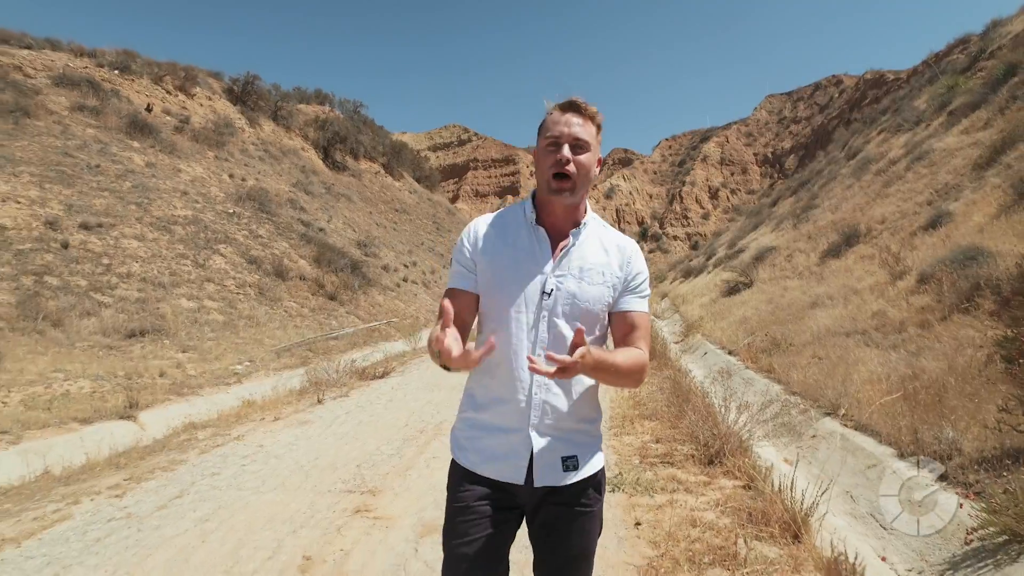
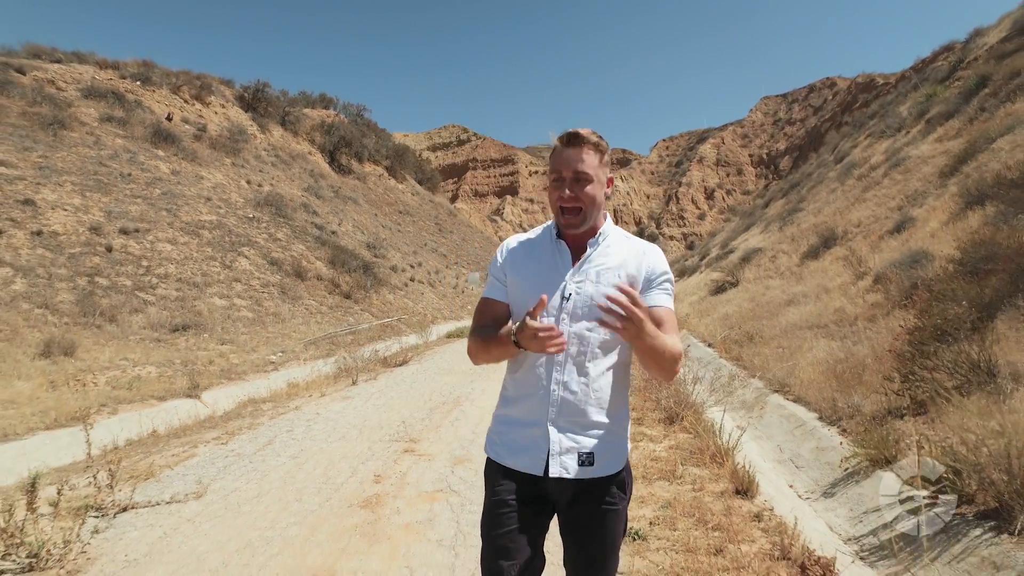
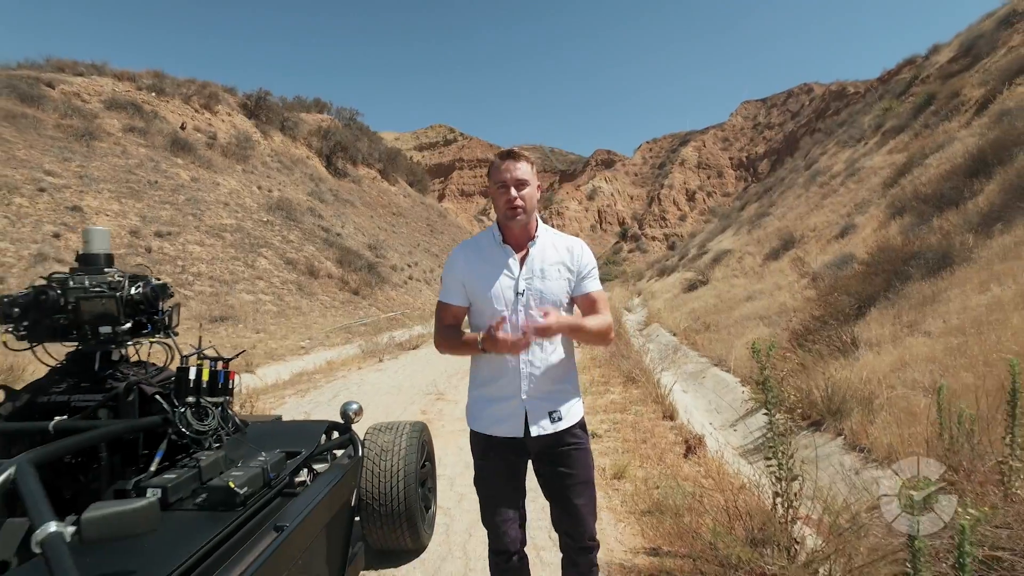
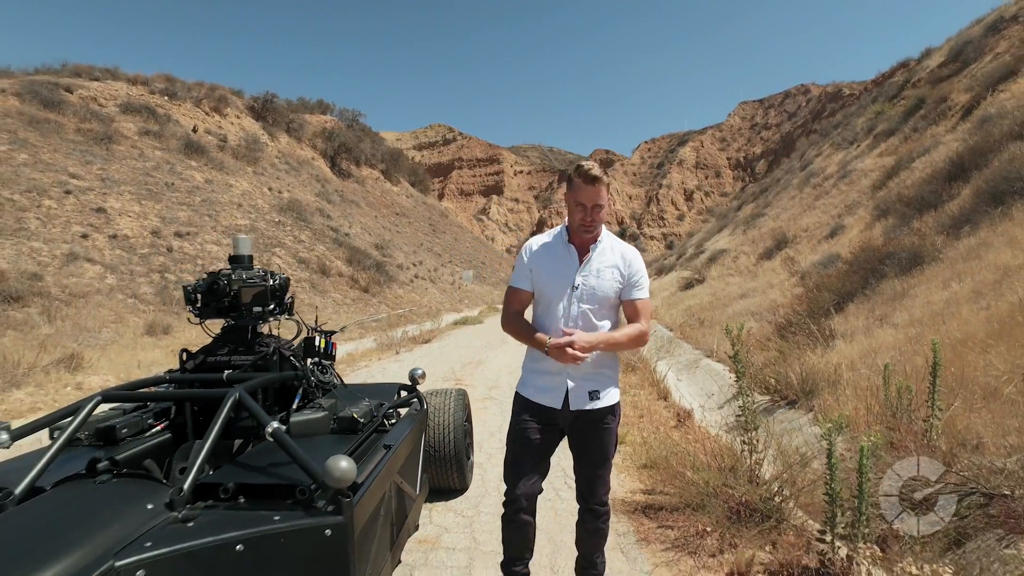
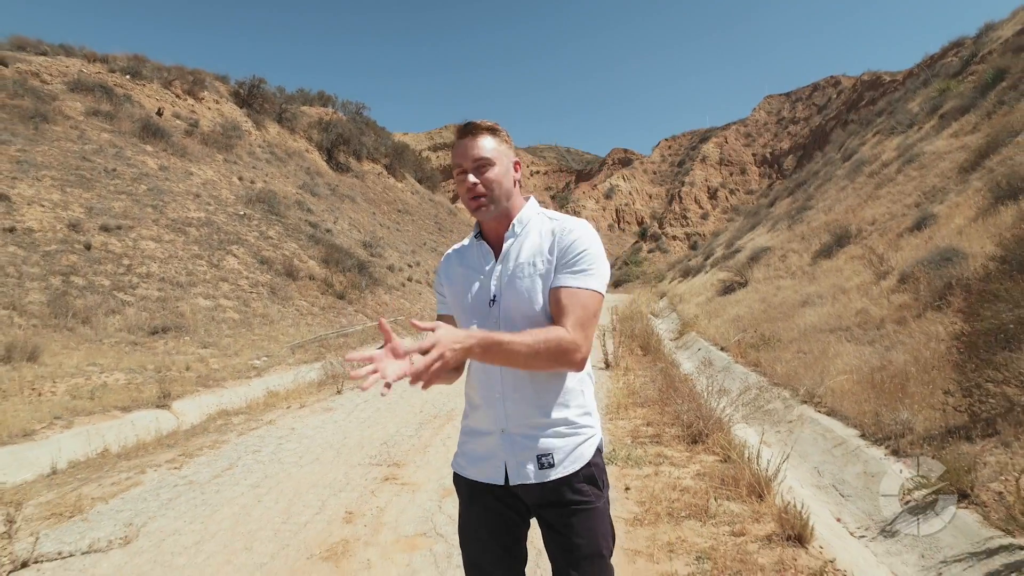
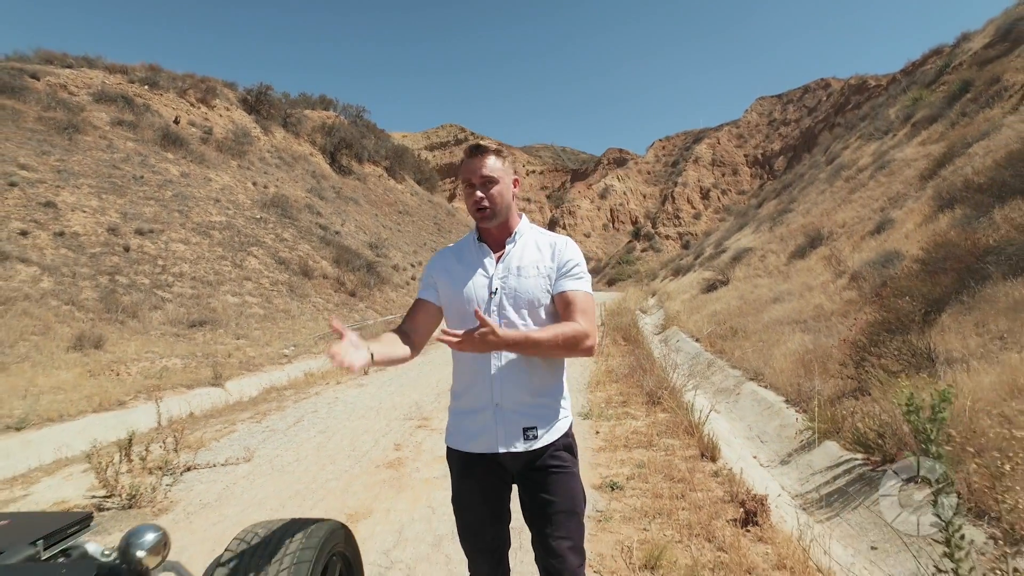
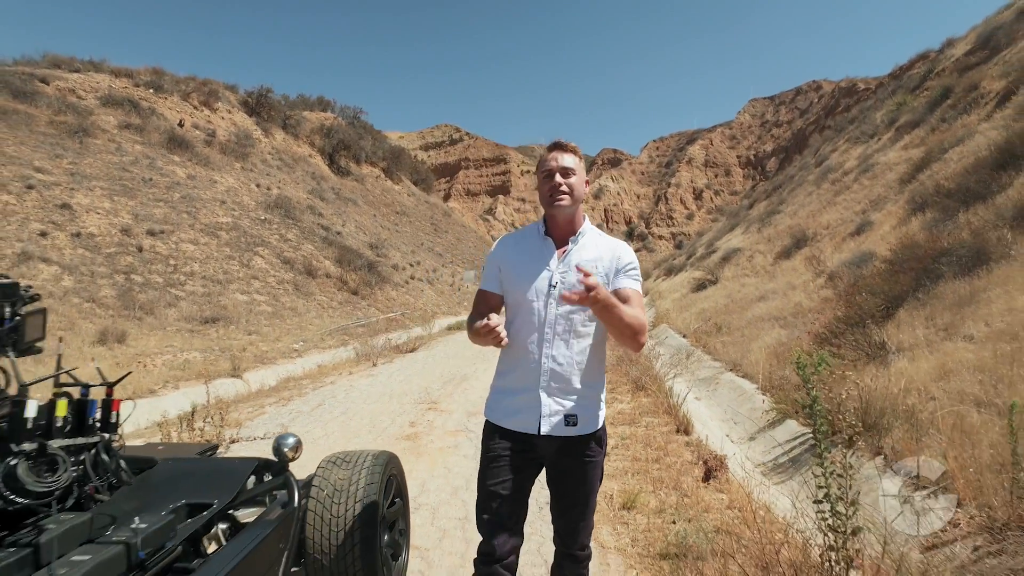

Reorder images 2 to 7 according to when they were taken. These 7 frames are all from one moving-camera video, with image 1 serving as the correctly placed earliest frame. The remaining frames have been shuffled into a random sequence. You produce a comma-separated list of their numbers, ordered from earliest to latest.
5, 2, 6, 7, 3, 4
